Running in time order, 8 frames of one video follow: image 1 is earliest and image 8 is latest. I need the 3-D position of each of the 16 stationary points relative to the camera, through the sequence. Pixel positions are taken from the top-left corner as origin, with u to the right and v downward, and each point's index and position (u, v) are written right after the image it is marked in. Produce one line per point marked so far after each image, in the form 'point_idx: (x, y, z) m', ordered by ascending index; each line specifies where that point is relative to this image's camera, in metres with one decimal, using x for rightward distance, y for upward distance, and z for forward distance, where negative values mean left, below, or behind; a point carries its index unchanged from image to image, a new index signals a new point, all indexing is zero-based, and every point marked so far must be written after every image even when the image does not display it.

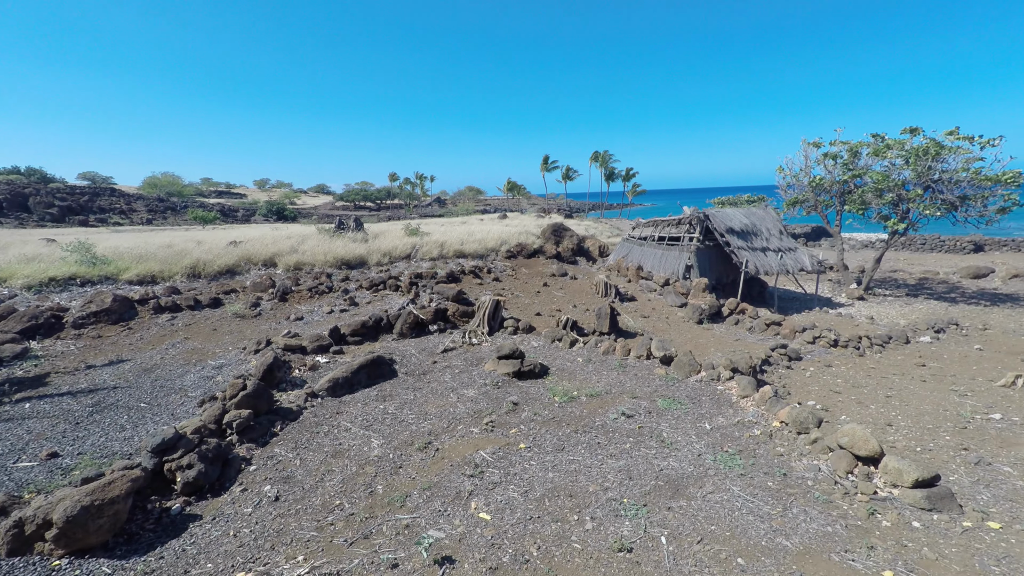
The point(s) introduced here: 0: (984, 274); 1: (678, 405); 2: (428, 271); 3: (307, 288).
0: (+19.1, +0.6, +18.6) m
1: (+2.4, -1.7, +6.8) m
2: (-2.3, +0.4, +12.7) m
3: (-5.1, 0.0, +11.4) m
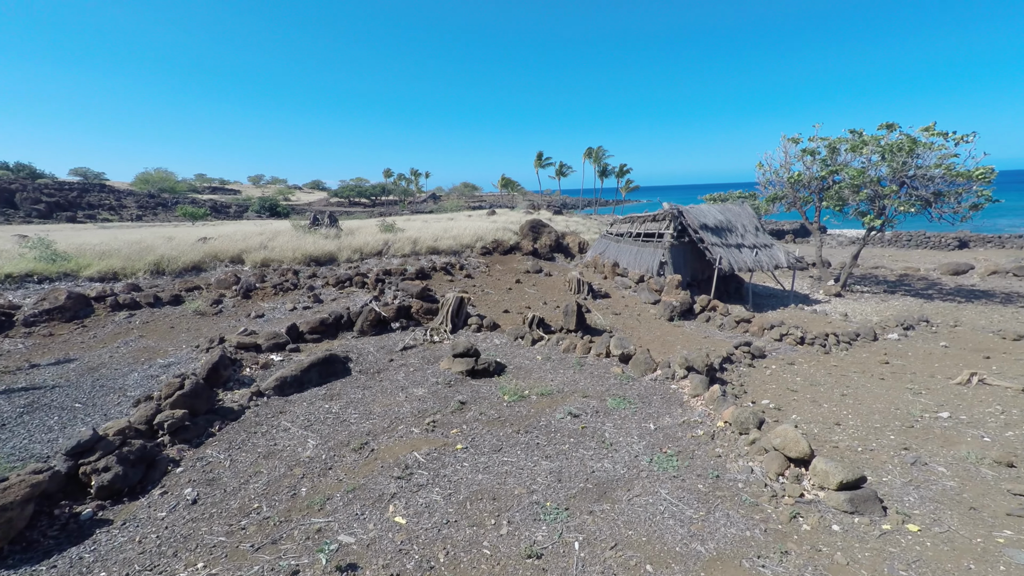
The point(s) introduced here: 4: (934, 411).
0: (+18.2, +0.7, +18.6) m
1: (+1.7, -1.7, +6.7) m
2: (-3.1, +0.5, +12.6) m
3: (-5.9, +0.1, +11.3) m
4: (+6.0, -1.7, +6.5) m
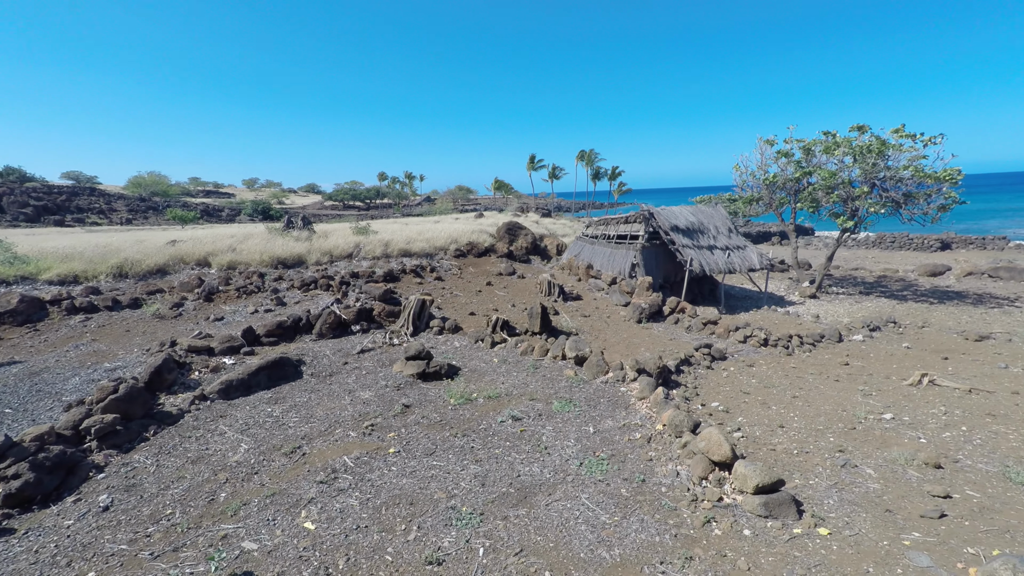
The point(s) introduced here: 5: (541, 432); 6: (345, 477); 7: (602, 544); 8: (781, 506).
0: (+17.4, +0.7, +18.6) m
1: (+0.8, -1.7, +6.6) m
2: (-4.0, +0.5, +12.5) m
3: (-6.7, 0.0, +11.2) m
4: (+5.2, -1.8, +6.5) m
5: (+0.4, -1.9, +5.9) m
6: (-1.8, -2.0, +5.0) m
7: (+0.7, -2.1, +3.8) m
8: (+2.3, -1.9, +4.0) m
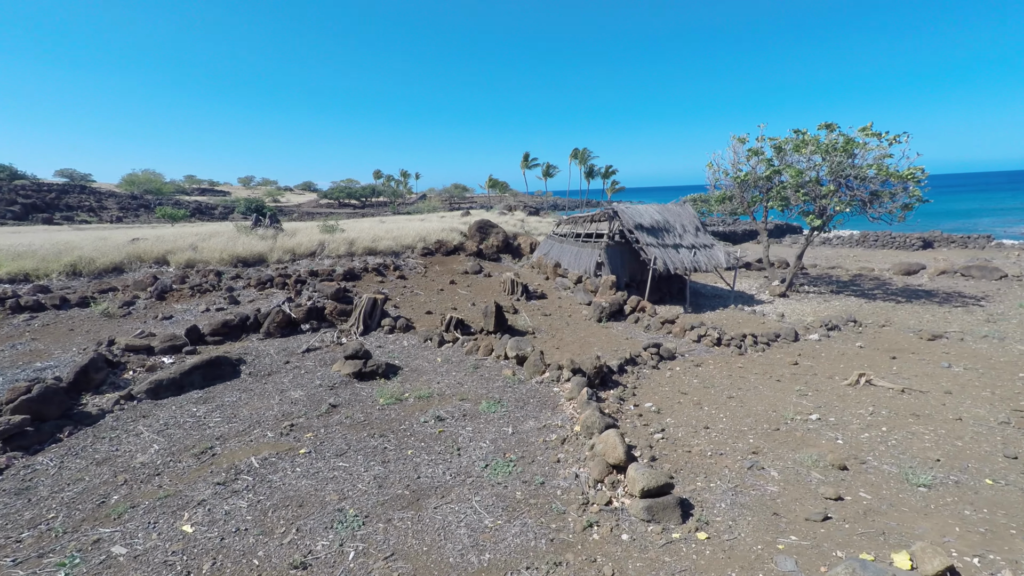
0: (+16.3, +0.7, +18.6) m
1: (-0.2, -1.7, +6.6) m
2: (-5.0, +0.5, +12.4) m
3: (-7.8, 0.0, +11.1) m
4: (+4.1, -1.7, +6.4) m
5: (-0.7, -1.8, +5.8) m
6: (-2.8, -2.0, +4.9) m
7: (-0.3, -2.1, +3.7) m
8: (+1.3, -1.9, +4.0) m
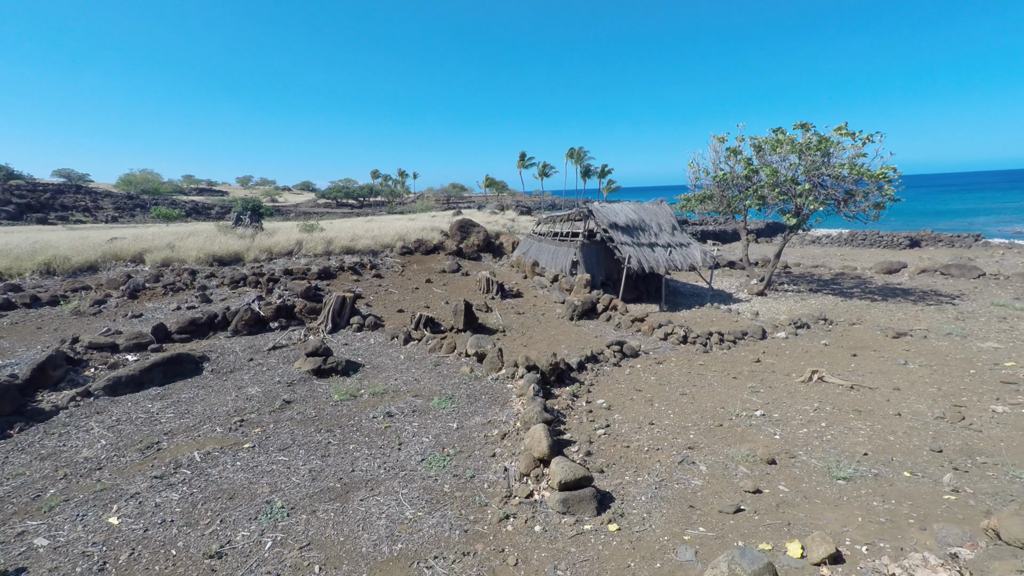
0: (+15.6, +0.8, +18.7) m
1: (-0.9, -1.7, +6.6) m
2: (-5.7, +0.5, +12.5) m
3: (-8.5, +0.1, +11.2) m
4: (+3.4, -1.7, +6.5) m
5: (-1.4, -1.8, +5.9) m
6: (-3.5, -2.0, +5.0) m
7: (-1.0, -2.1, +3.8) m
8: (+0.6, -1.9, +4.0) m
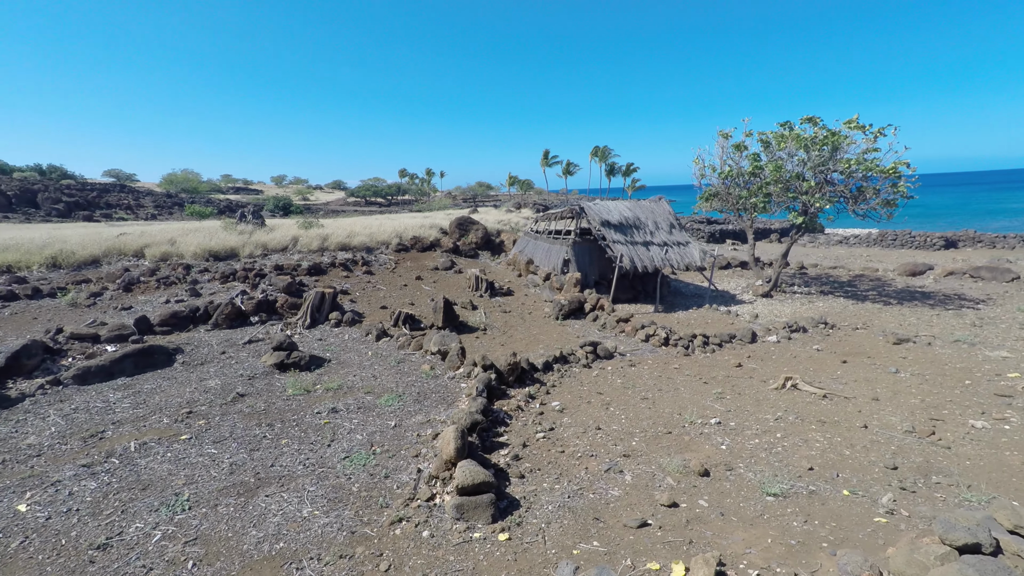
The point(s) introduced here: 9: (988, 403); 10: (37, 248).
0: (+15.6, +0.6, +17.5) m
1: (-1.6, -1.6, +6.5) m
2: (-6.1, +0.7, +12.7) m
3: (-8.9, +0.2, +11.5) m
4: (+2.7, -1.7, +6.1) m
5: (-2.2, -1.8, +5.8) m
6: (-4.4, -1.9, +5.1) m
7: (-1.9, -2.0, +3.7) m
8: (-0.3, -1.8, +3.9) m
9: (+6.3, -1.5, +6.1) m
10: (-12.7, +1.1, +12.3) m
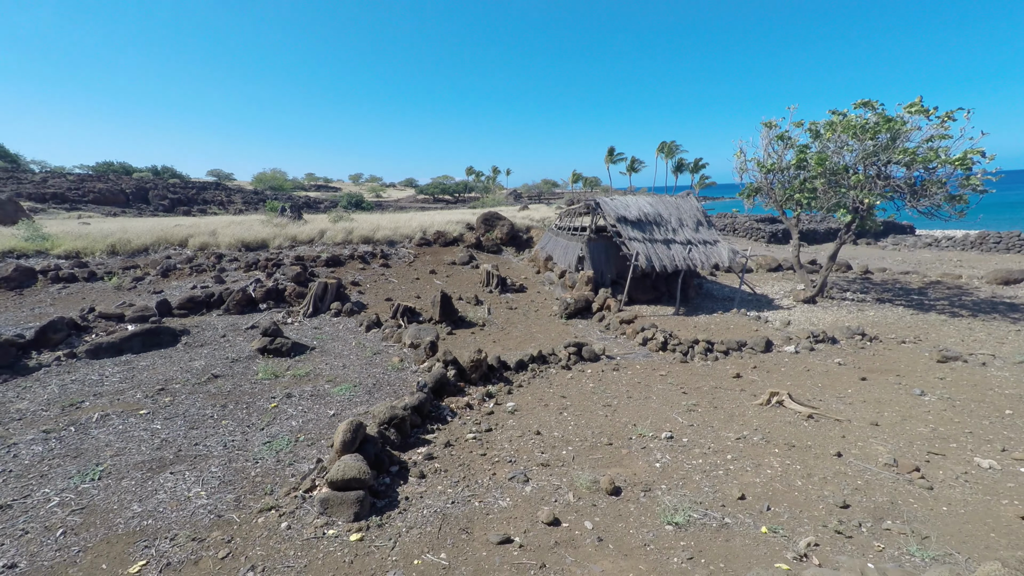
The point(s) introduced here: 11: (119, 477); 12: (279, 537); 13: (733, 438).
0: (+16.4, +0.3, +15.0) m
1: (-2.3, -1.5, +6.6) m
2: (-5.8, +0.9, +13.3) m
3: (-8.7, +0.6, +12.5) m
4: (+1.9, -1.7, +5.6) m
5: (-2.9, -1.6, +6.0) m
6: (-5.2, -1.7, +5.5) m
7: (-3.0, -1.9, +3.8) m
8: (-1.4, -1.8, +3.7) m
9: (+5.5, -1.6, +5.0) m
10: (-12.4, +1.6, +13.8) m
11: (-3.7, -1.8, +4.4) m
12: (-1.8, -1.9, +3.5) m
13: (+2.5, -1.7, +5.2) m
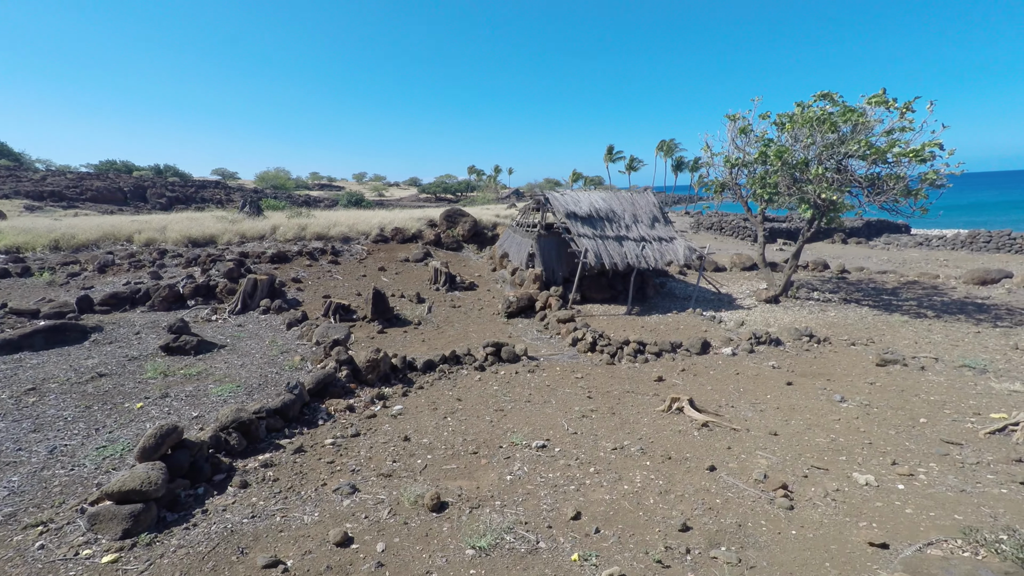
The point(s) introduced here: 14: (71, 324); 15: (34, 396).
0: (+15.0, +0.3, +14.4) m
1: (-3.8, -1.4, +6.2) m
2: (-7.1, +1.0, +12.9) m
3: (-10.1, +0.7, +12.2) m
4: (+0.4, -1.7, +5.1) m
5: (-4.4, -1.5, +5.6) m
6: (-6.7, -1.6, +5.1) m
7: (-4.5, -1.8, +3.4) m
8: (-2.9, -1.7, +3.3) m
9: (+4.0, -1.6, +4.5) m
10: (-13.7, +1.7, +13.6) m
11: (-5.2, -1.7, +4.0) m
12: (-3.3, -1.8, +3.1) m
13: (+1.0, -1.7, +4.8) m
14: (-8.1, -0.7, +8.5) m
15: (-6.4, -1.4, +6.1) m
